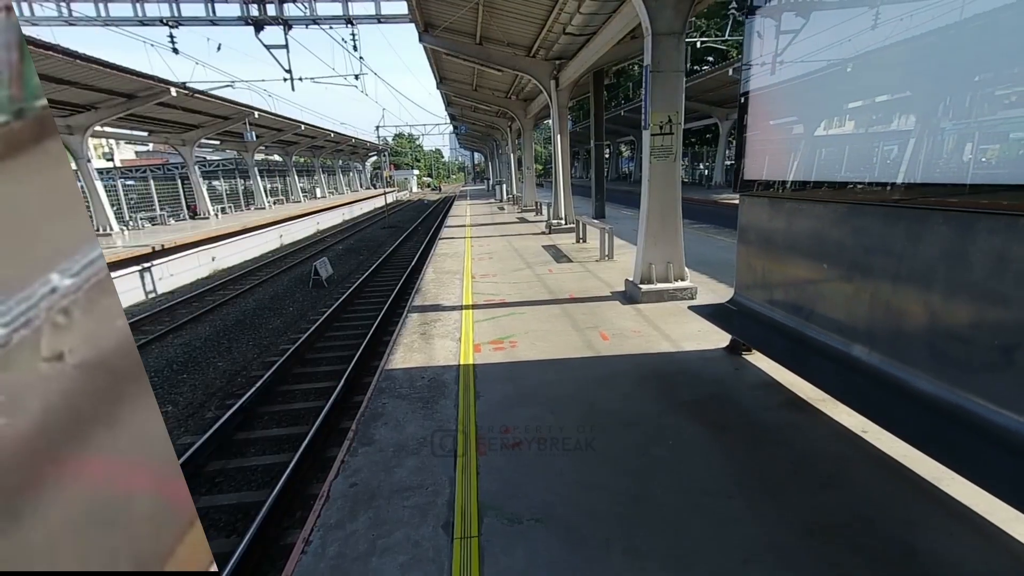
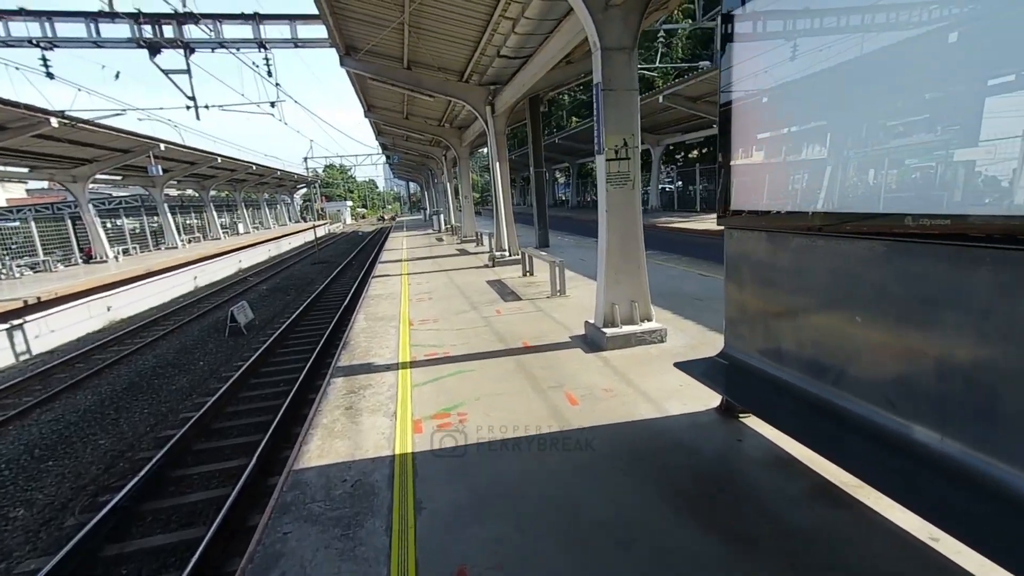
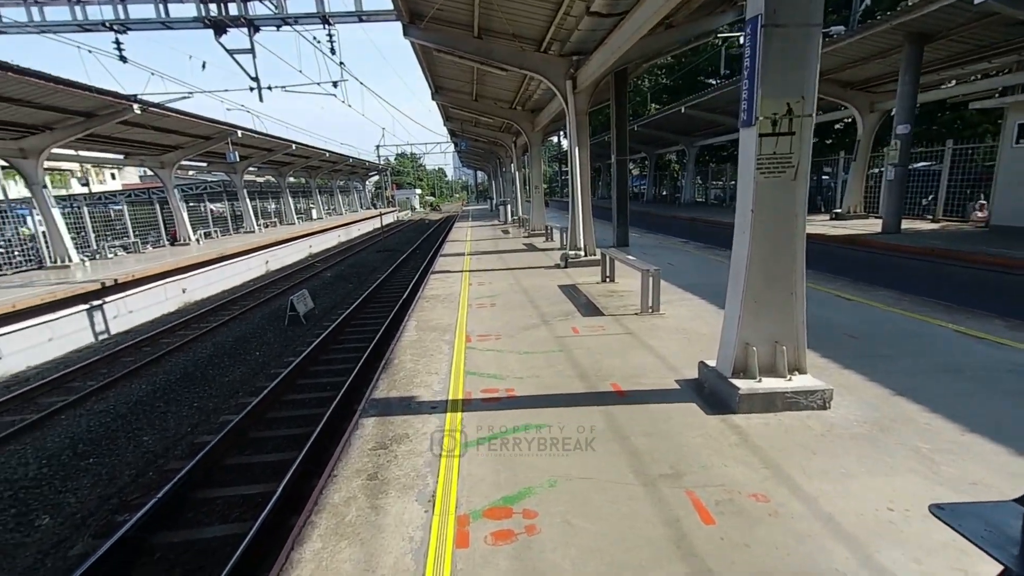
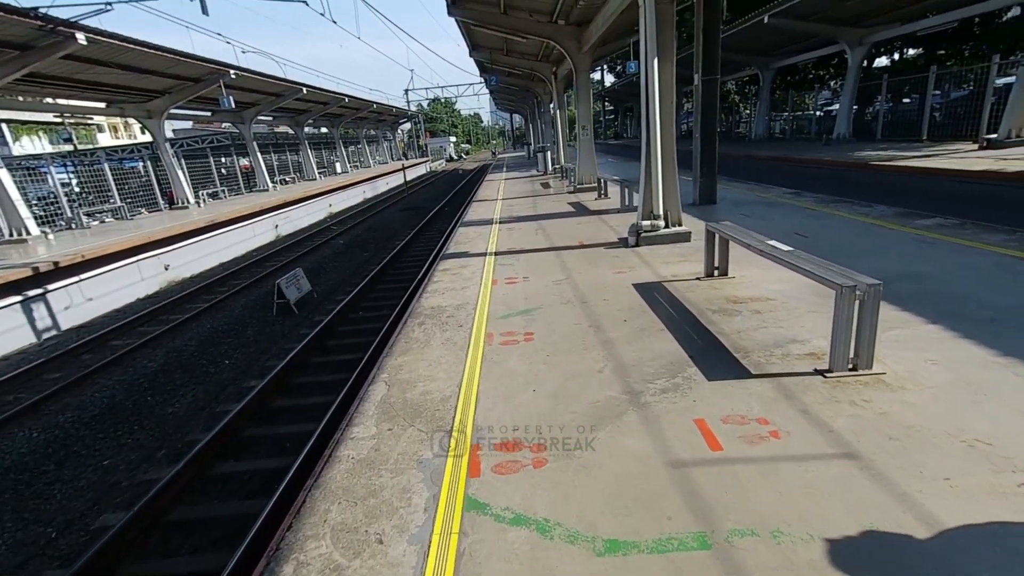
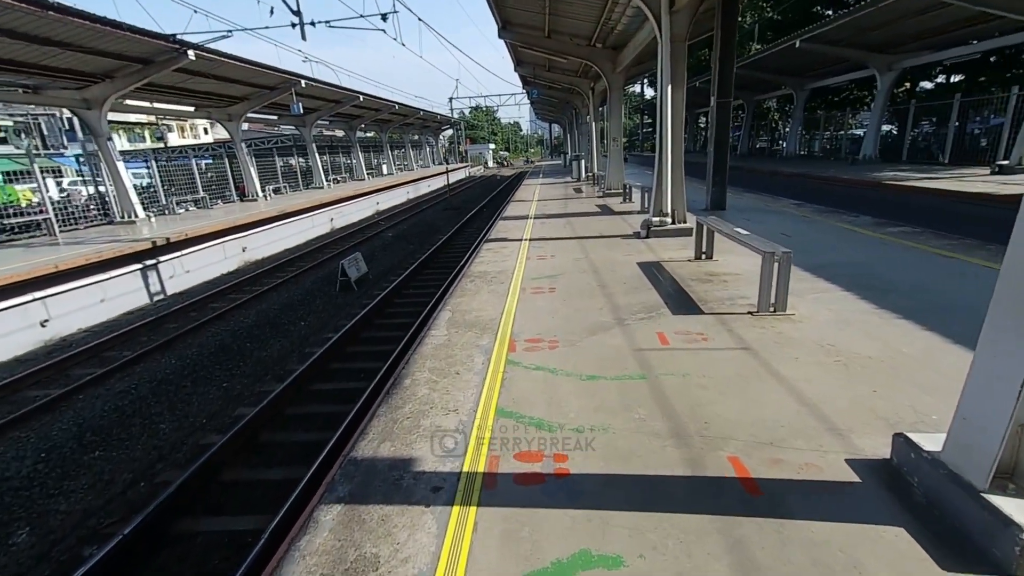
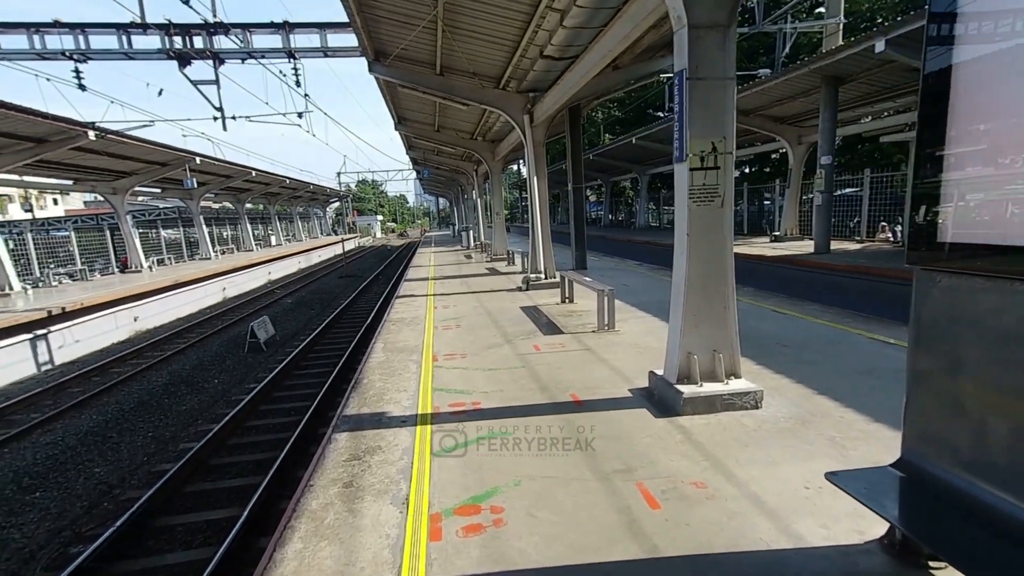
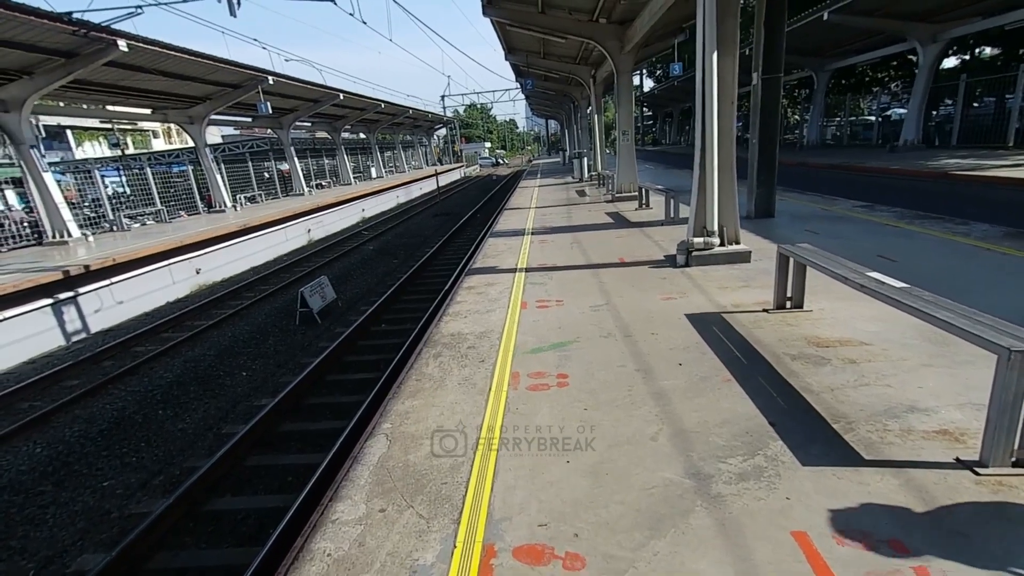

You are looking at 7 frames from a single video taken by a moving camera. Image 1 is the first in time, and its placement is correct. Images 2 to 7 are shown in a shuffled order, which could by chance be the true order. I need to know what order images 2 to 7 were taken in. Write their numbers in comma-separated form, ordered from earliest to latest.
2, 6, 3, 5, 4, 7
